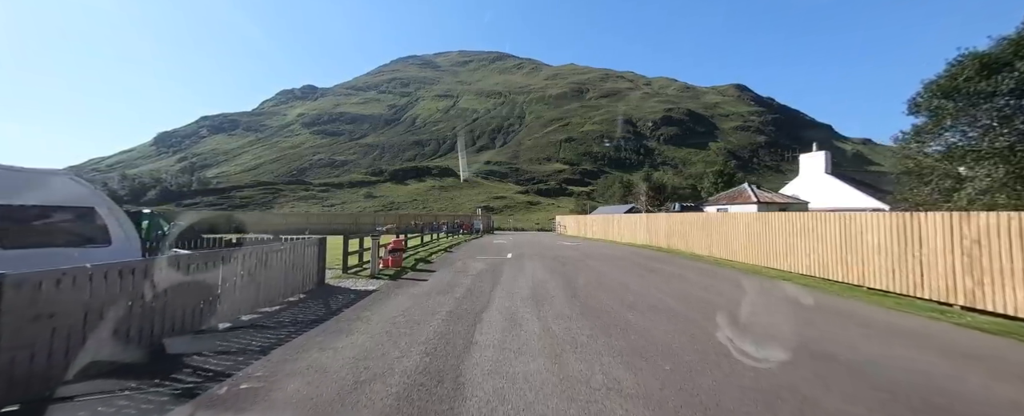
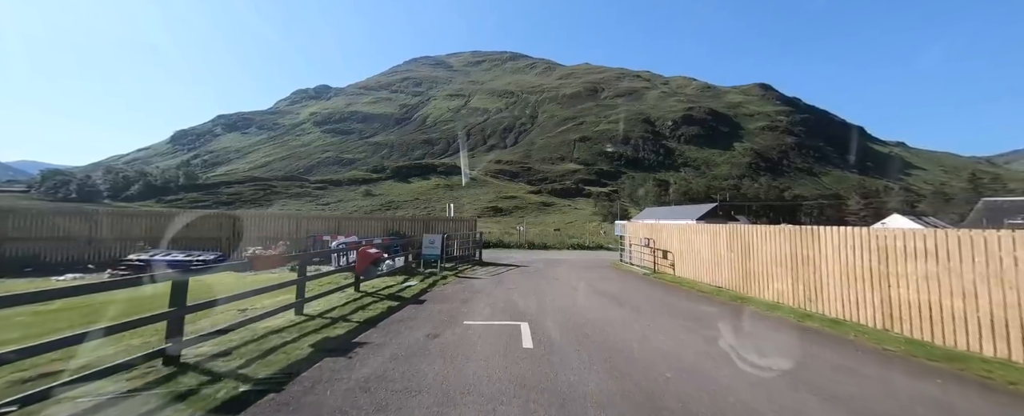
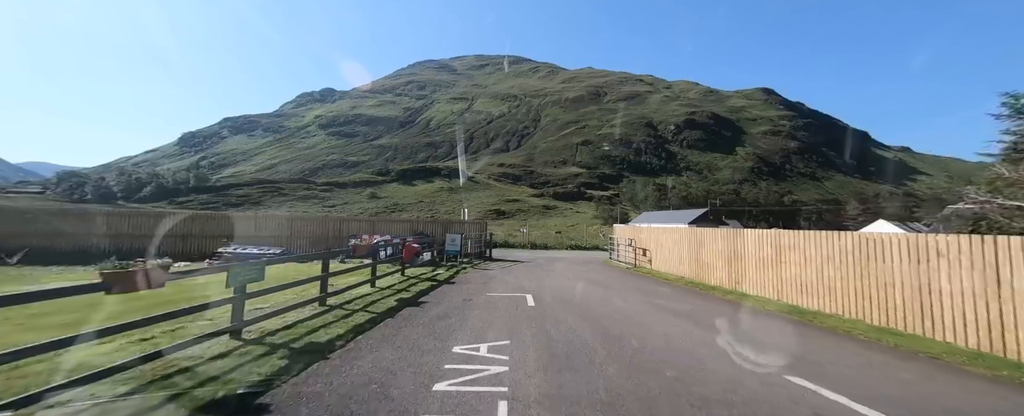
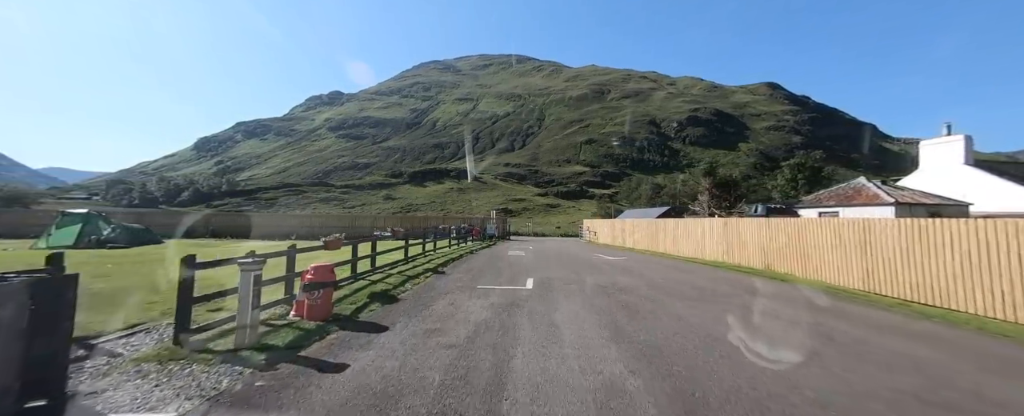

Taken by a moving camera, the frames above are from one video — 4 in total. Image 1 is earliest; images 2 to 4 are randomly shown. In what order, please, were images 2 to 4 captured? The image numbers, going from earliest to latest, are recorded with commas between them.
4, 3, 2
